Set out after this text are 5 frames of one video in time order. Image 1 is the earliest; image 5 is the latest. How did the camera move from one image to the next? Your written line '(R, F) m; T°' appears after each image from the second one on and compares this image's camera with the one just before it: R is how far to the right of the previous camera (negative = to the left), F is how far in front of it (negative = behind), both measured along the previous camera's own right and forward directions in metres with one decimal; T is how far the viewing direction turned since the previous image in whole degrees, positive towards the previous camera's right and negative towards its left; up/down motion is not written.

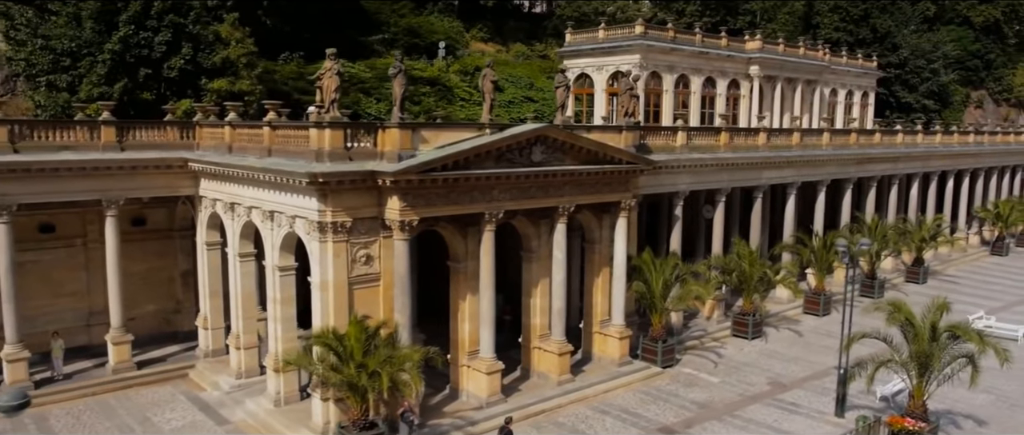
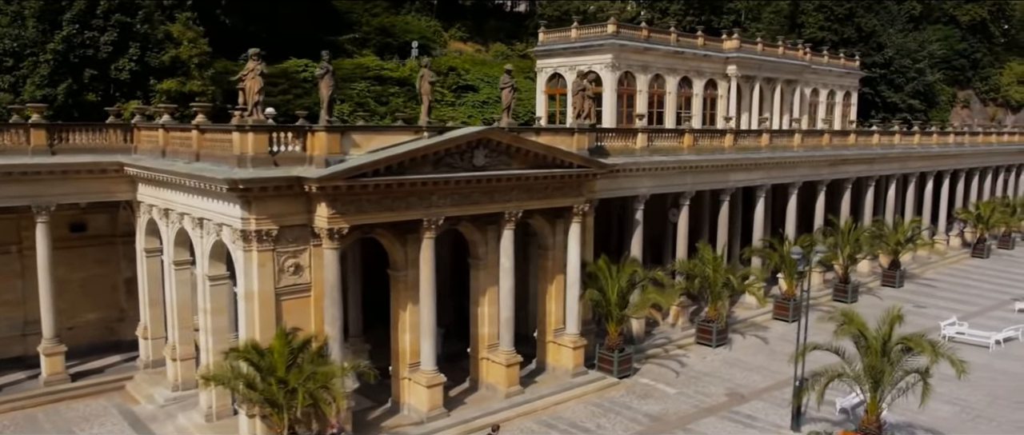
(+1.3, +0.8) m; 0°
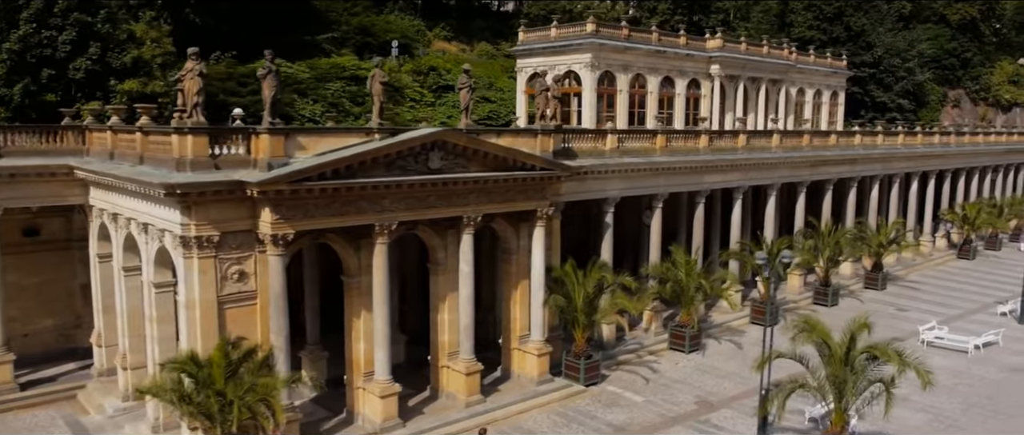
(+0.9, +0.6) m; 0°
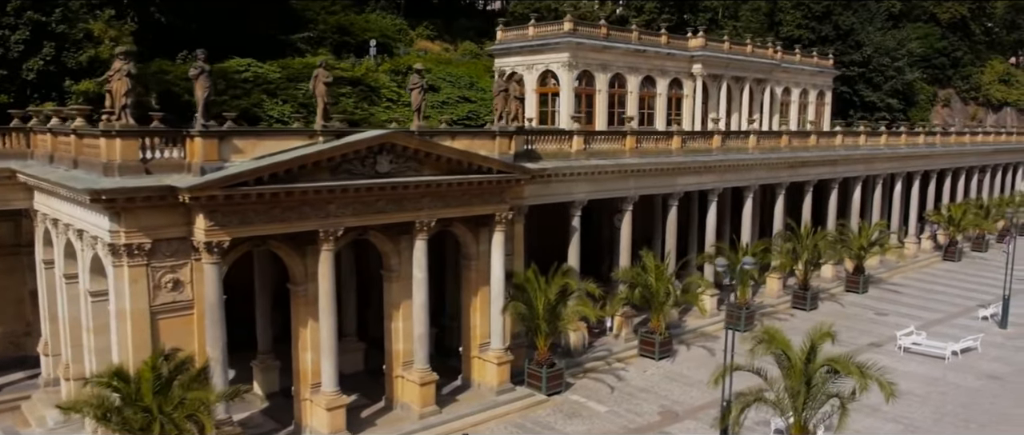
(+1.0, +0.6) m; 0°
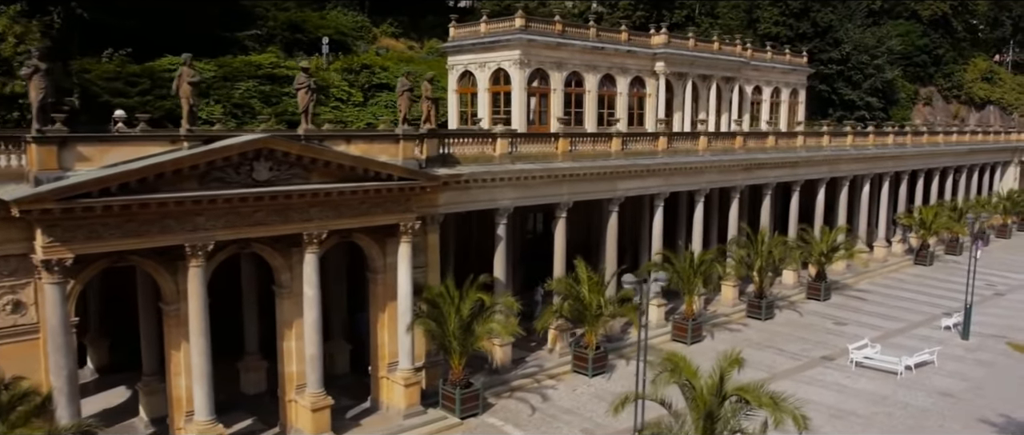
(+2.1, +1.5) m; 0°
